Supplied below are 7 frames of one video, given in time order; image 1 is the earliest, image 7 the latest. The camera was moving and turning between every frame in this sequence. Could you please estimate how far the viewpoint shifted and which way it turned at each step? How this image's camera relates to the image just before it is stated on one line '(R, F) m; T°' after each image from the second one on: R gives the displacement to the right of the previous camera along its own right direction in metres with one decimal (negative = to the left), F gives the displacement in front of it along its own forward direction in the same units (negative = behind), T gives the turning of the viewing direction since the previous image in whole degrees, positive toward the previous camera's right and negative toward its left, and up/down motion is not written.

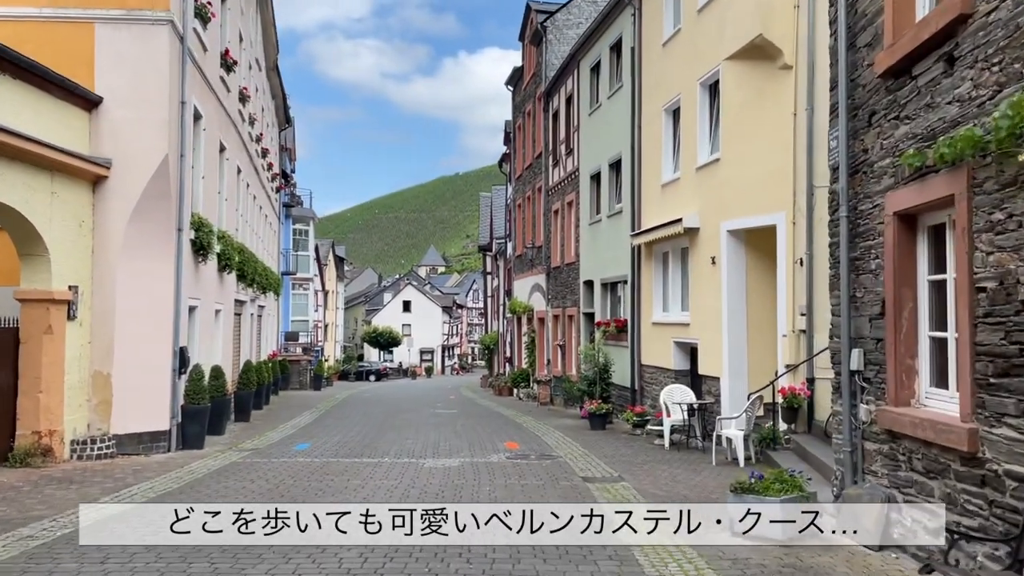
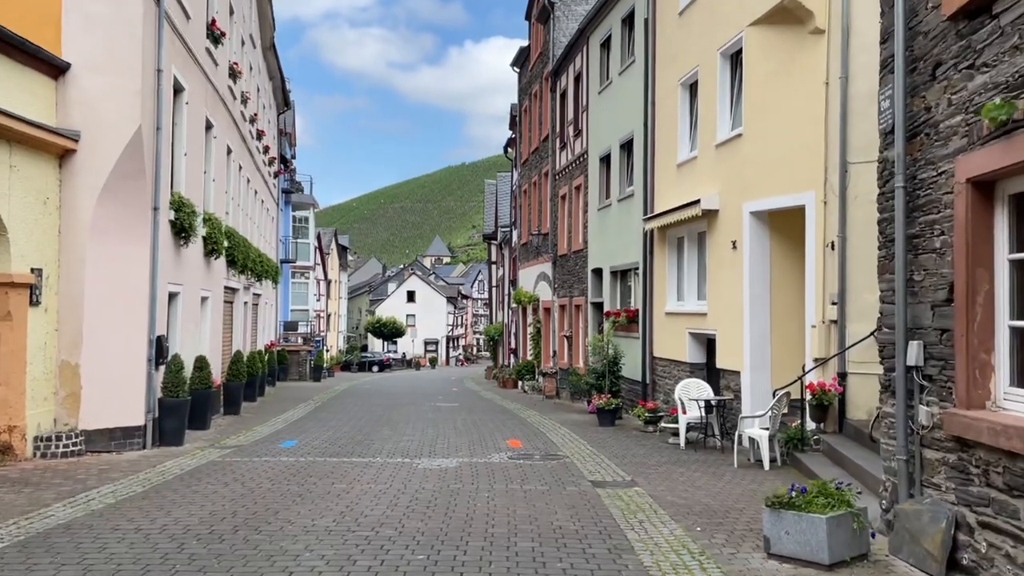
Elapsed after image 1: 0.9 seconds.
(0.0, +1.0) m; 0°
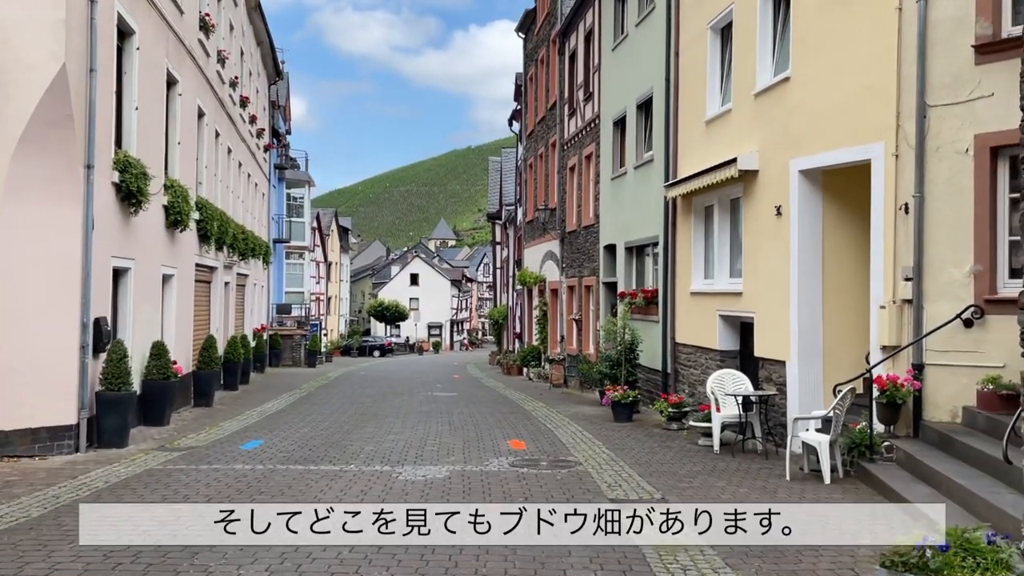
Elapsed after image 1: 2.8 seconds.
(0.0, +1.9) m; 0°
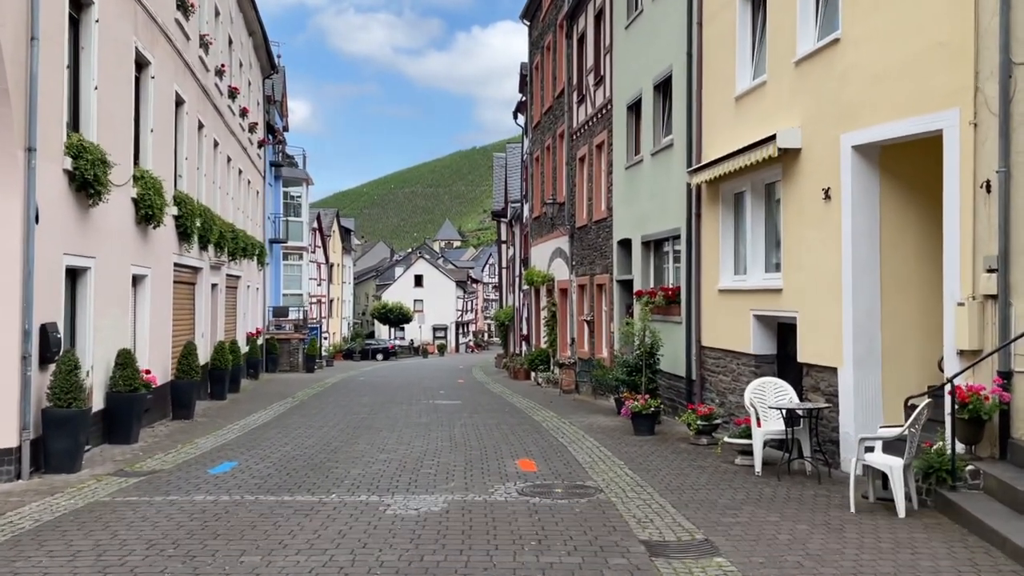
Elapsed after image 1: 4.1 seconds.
(0.0, +1.3) m; 0°
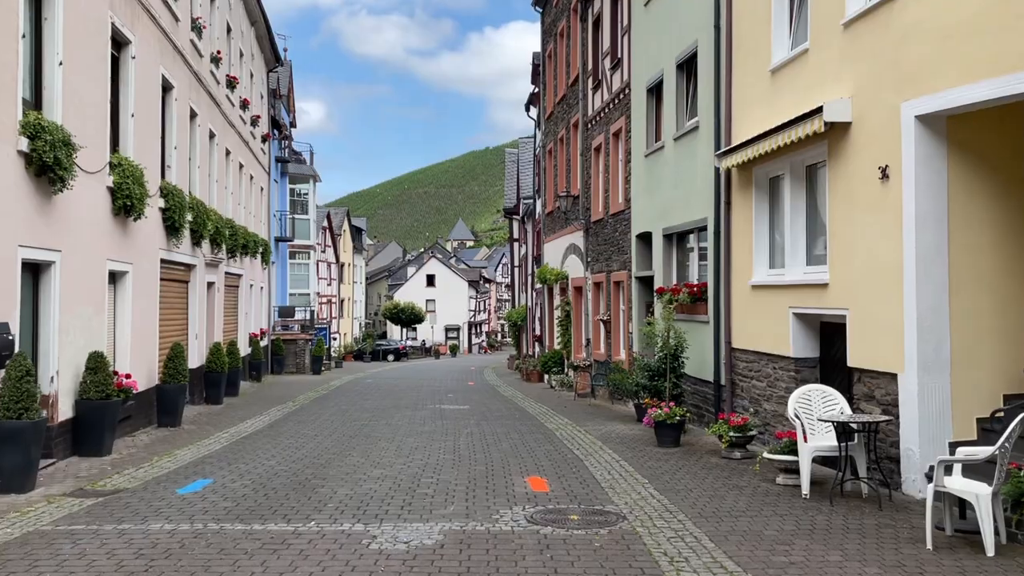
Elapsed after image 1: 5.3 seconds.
(0.0, +1.1) m; -1°
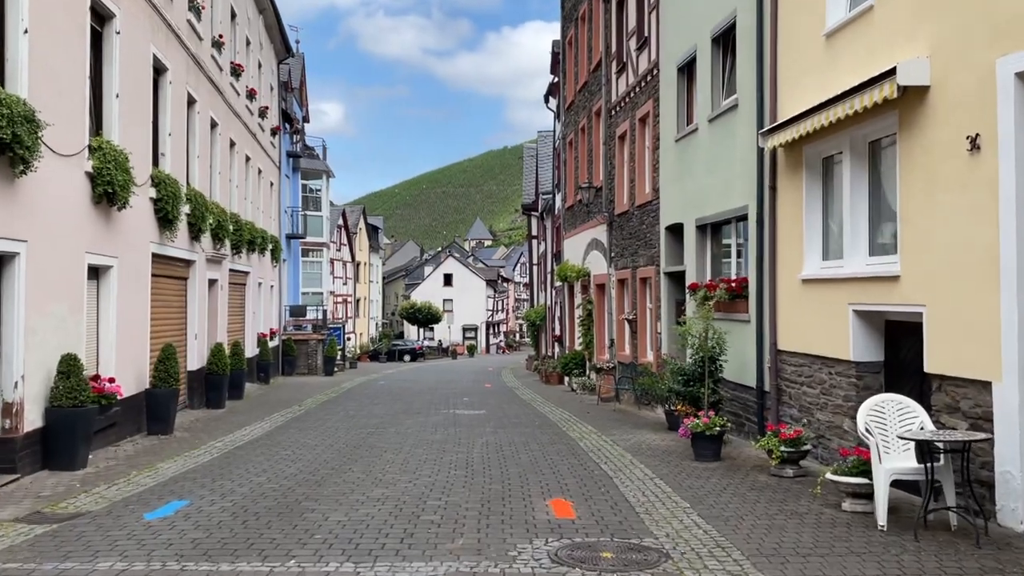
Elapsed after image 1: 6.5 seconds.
(0.0, +1.1) m; -1°
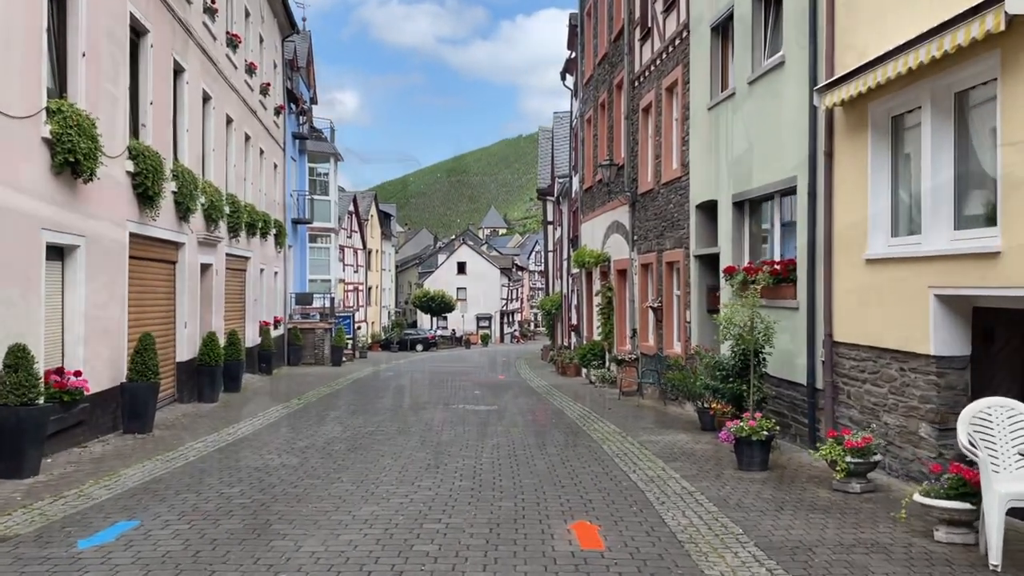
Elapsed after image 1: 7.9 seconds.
(0.0, +1.3) m; -1°
